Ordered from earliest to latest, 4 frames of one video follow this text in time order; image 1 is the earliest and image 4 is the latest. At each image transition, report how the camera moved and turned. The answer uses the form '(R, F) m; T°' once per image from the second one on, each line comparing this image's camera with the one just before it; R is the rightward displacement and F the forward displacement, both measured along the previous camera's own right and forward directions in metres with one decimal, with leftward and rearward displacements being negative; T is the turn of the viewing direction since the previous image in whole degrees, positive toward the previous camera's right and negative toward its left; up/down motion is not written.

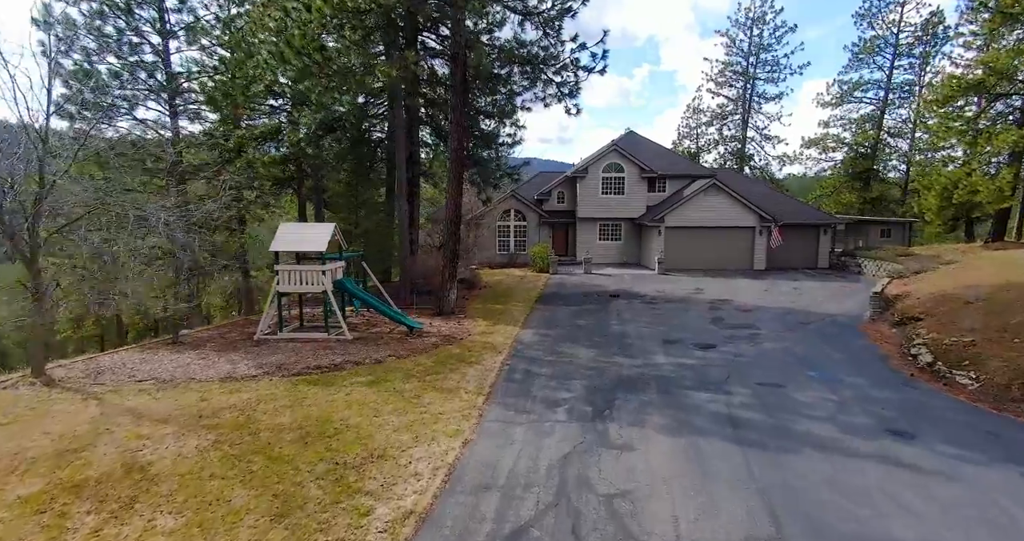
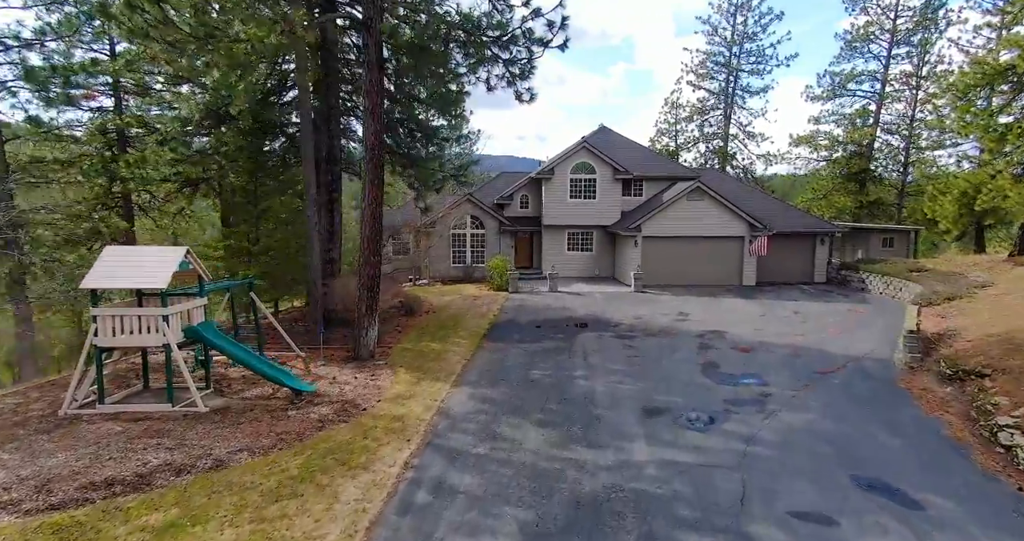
(+1.0, +3.7) m; +2°
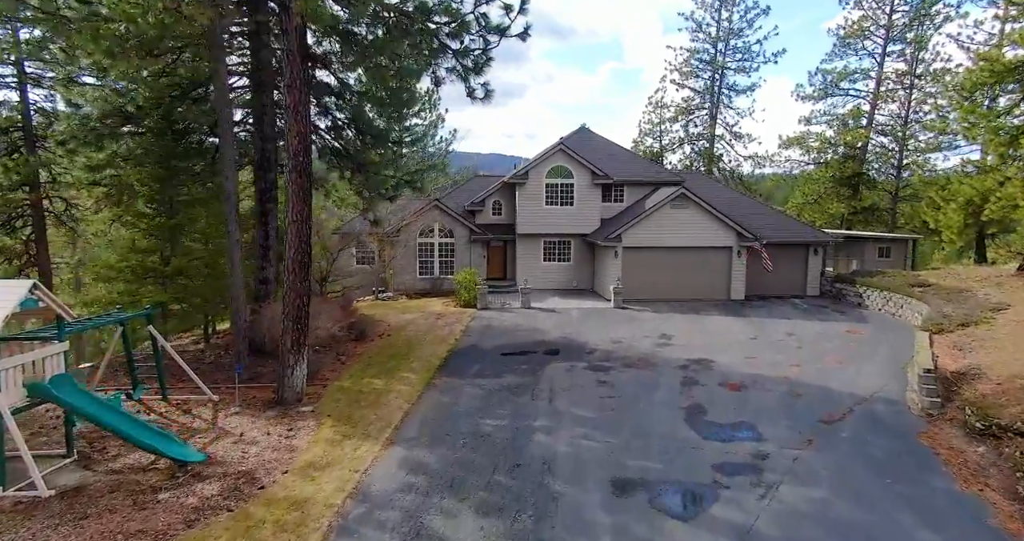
(+0.7, +1.9) m; +1°
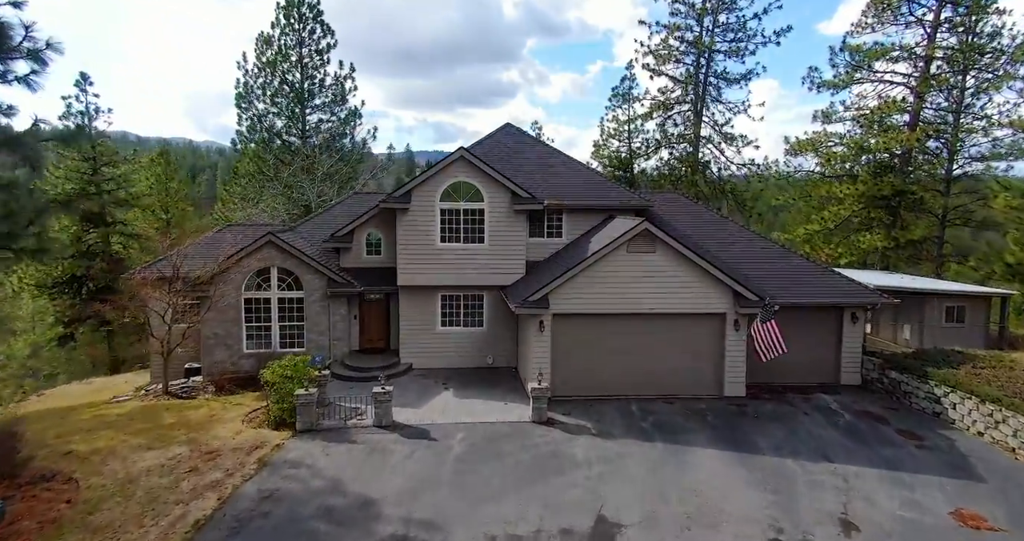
(+3.1, +8.4) m; +2°
